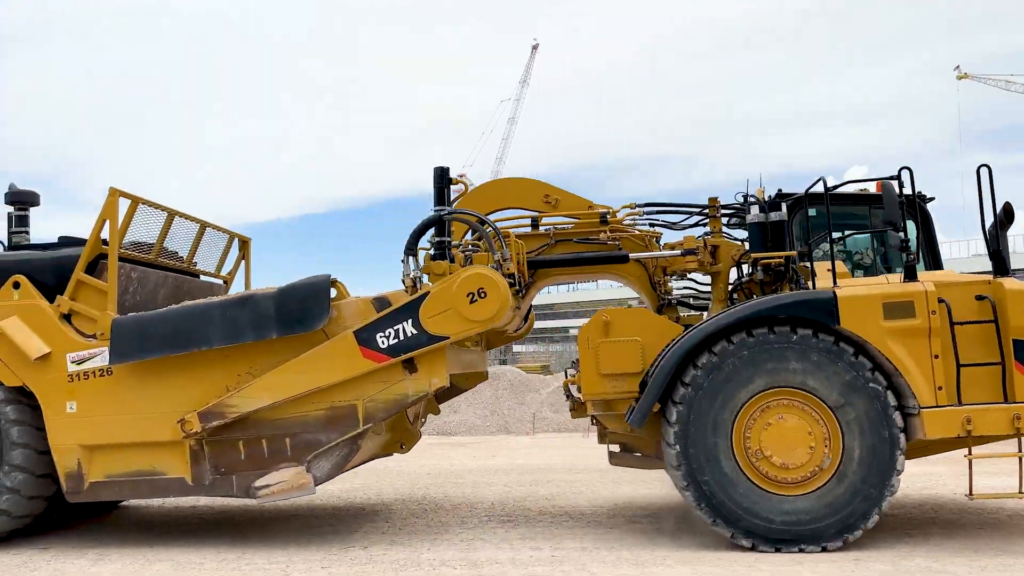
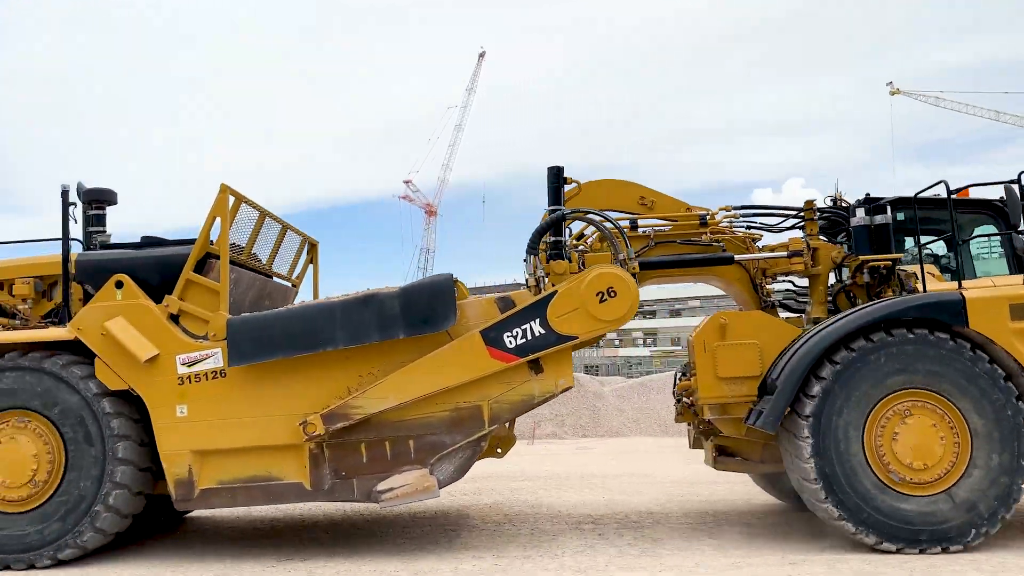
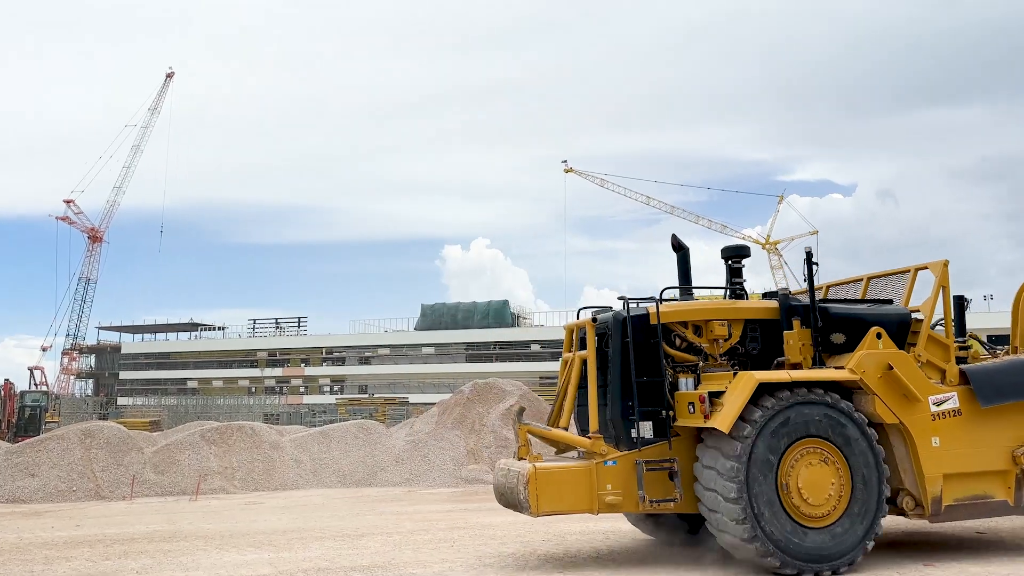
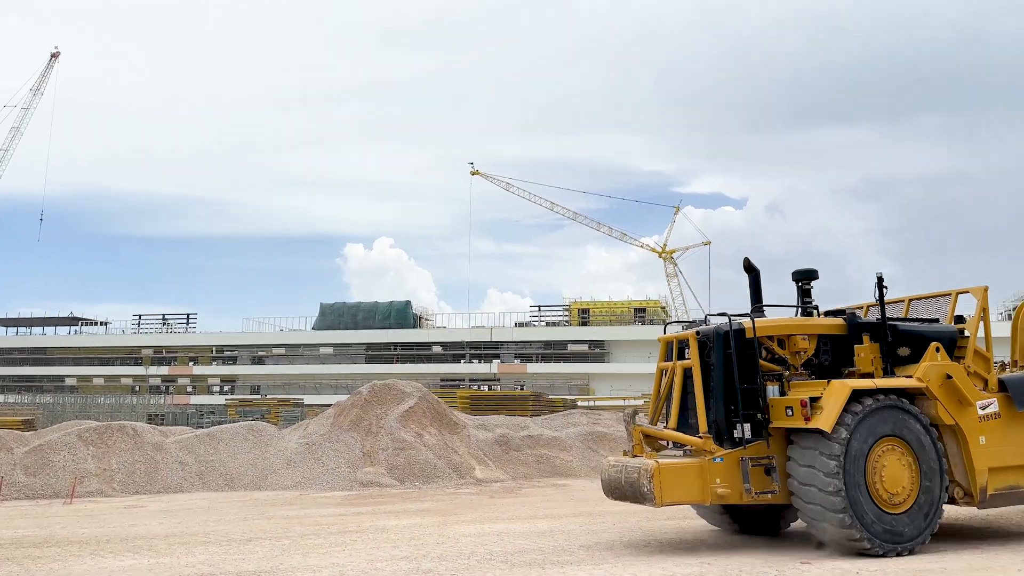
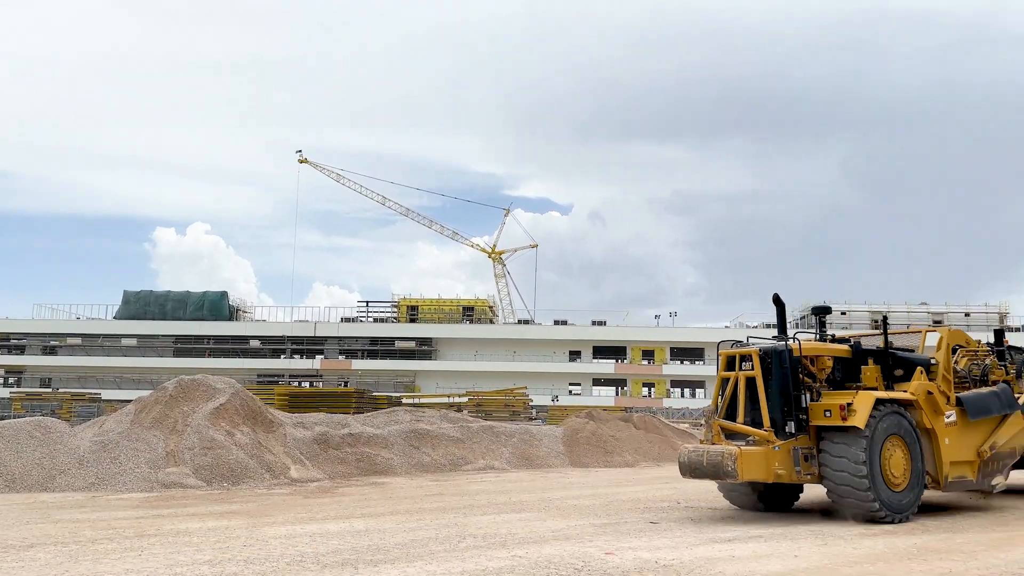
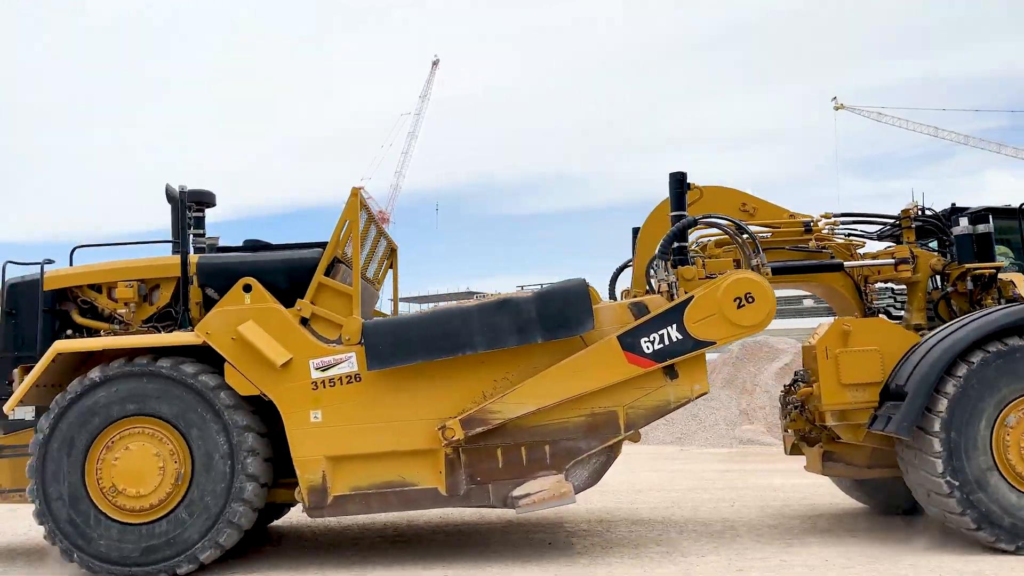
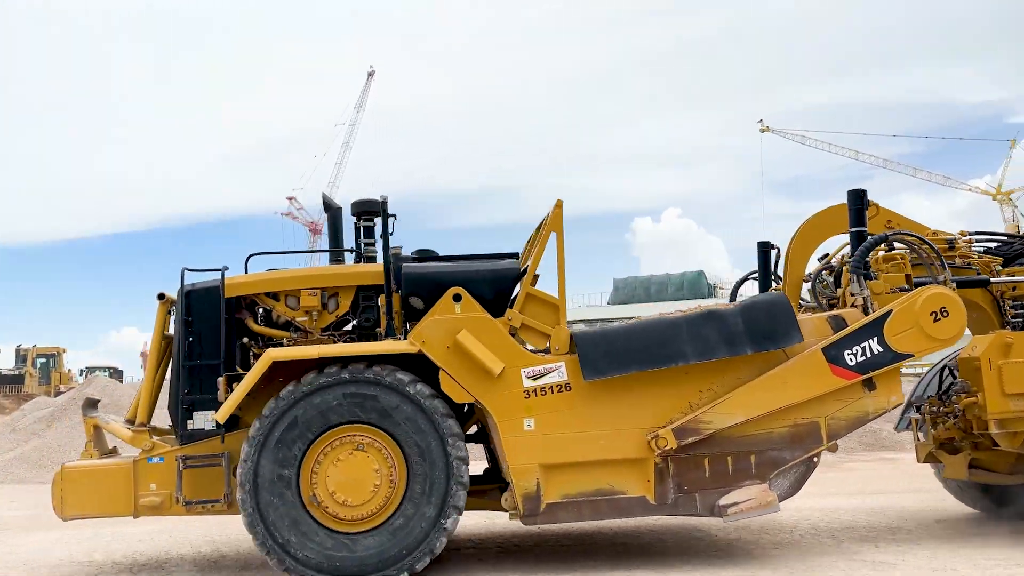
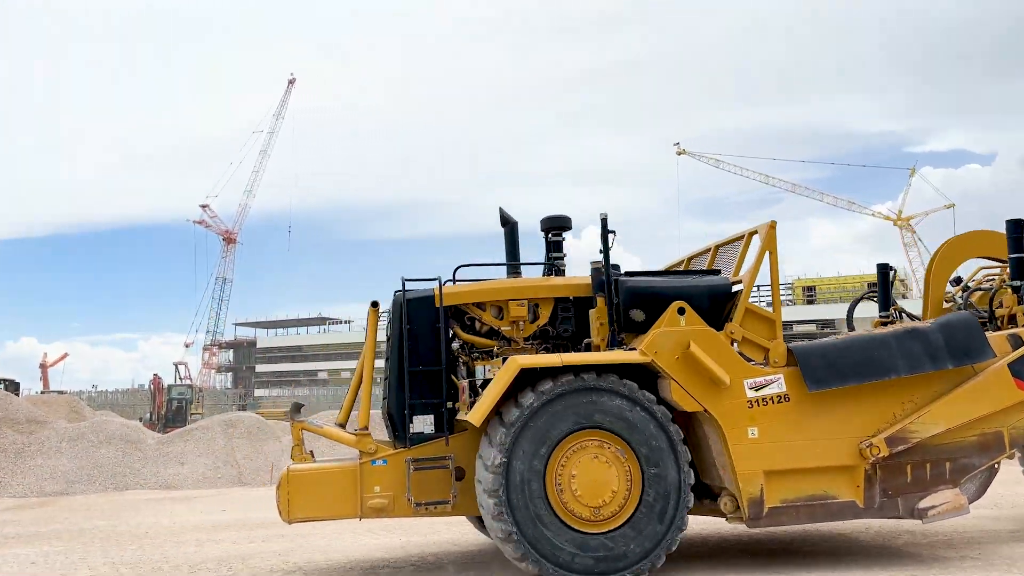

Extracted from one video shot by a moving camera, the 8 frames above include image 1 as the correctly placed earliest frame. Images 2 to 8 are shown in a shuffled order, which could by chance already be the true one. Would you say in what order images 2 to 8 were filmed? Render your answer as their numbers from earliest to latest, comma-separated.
2, 6, 7, 8, 3, 4, 5
